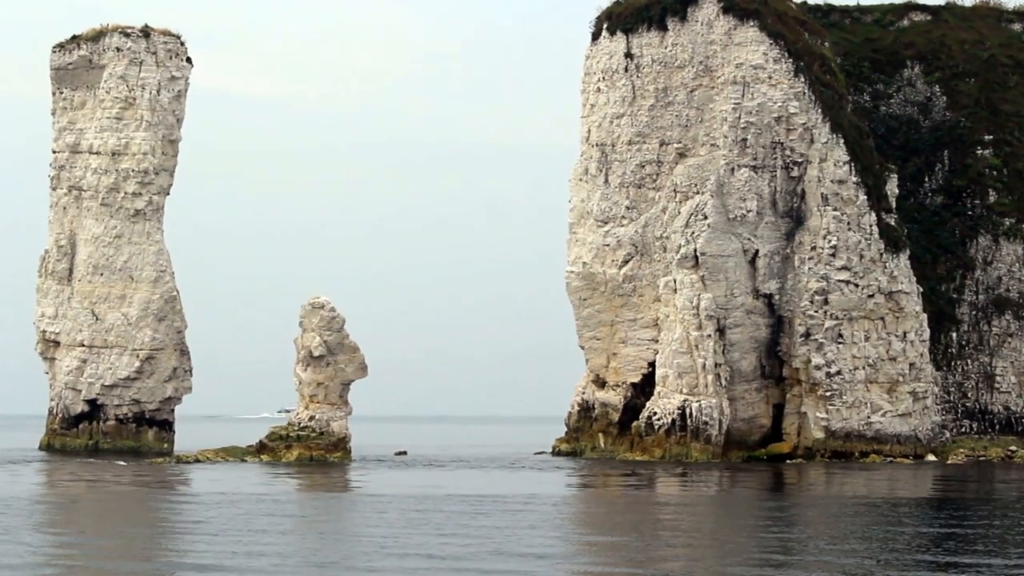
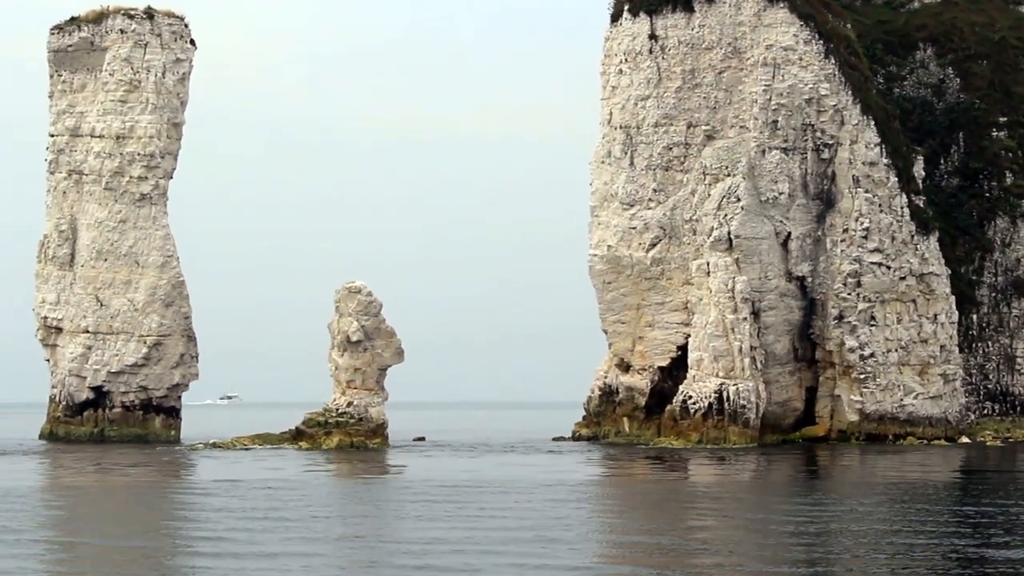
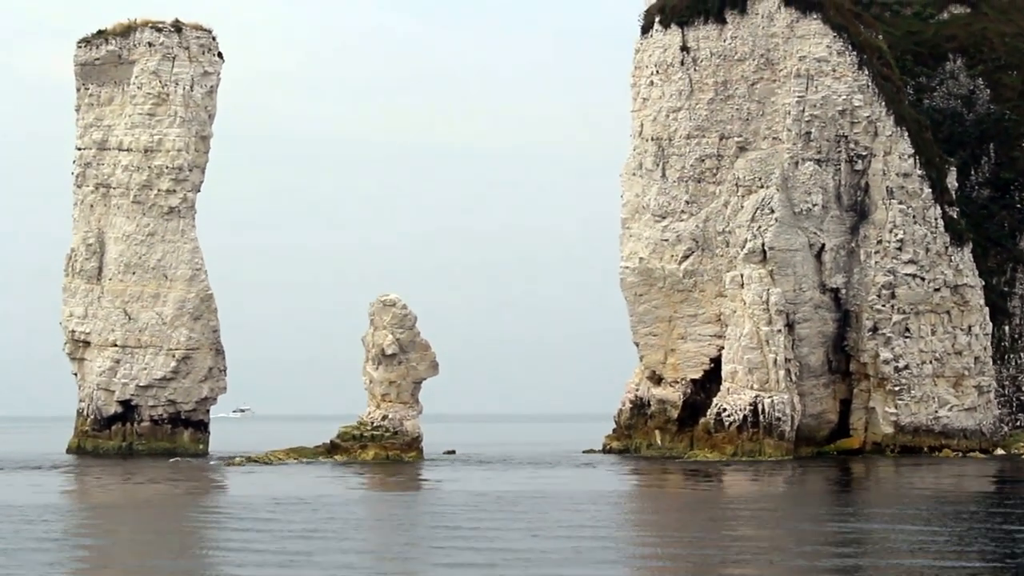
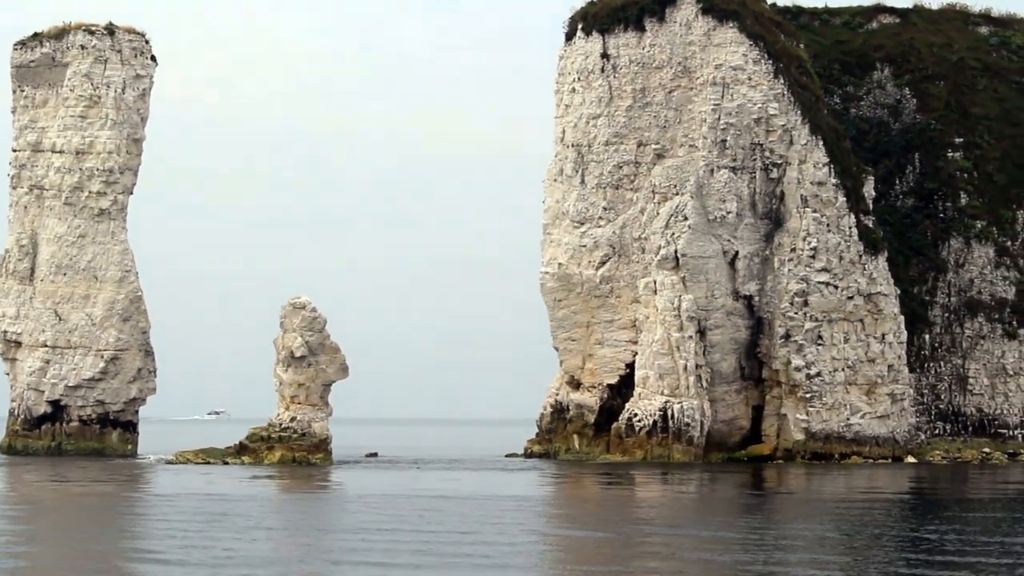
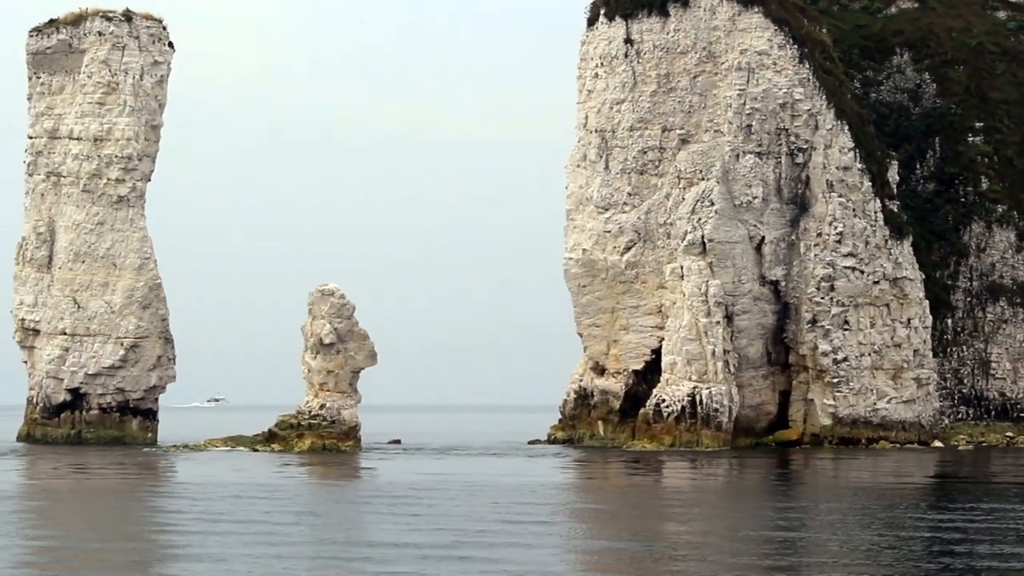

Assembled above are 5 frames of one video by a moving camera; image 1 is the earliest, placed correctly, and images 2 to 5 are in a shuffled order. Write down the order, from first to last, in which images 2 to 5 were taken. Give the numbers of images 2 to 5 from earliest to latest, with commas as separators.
4, 5, 2, 3
